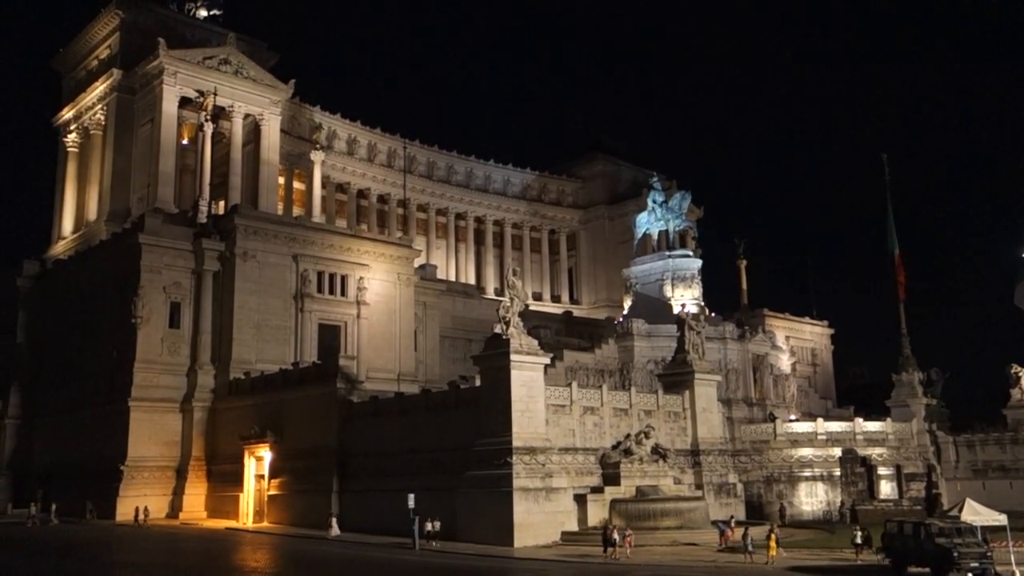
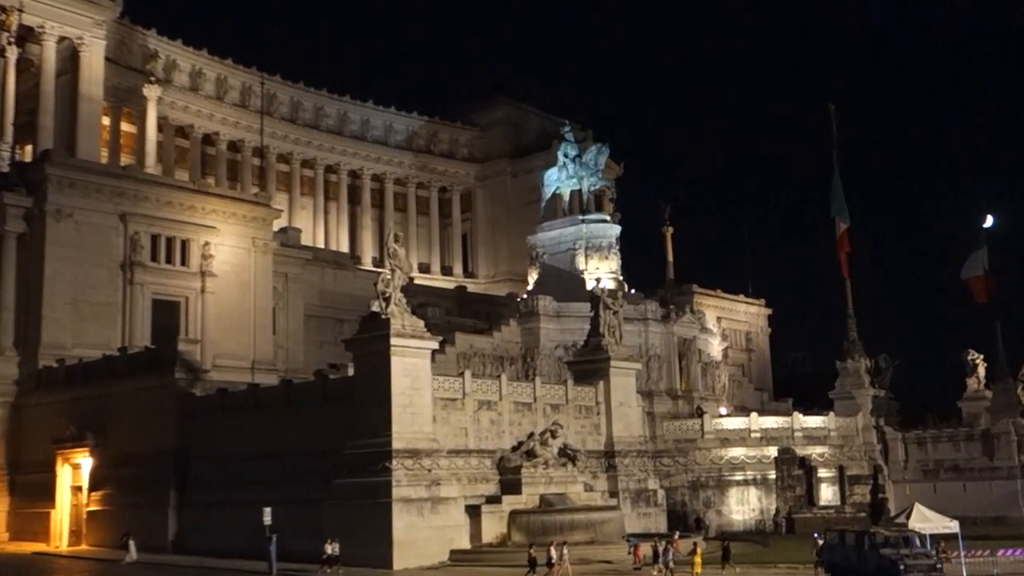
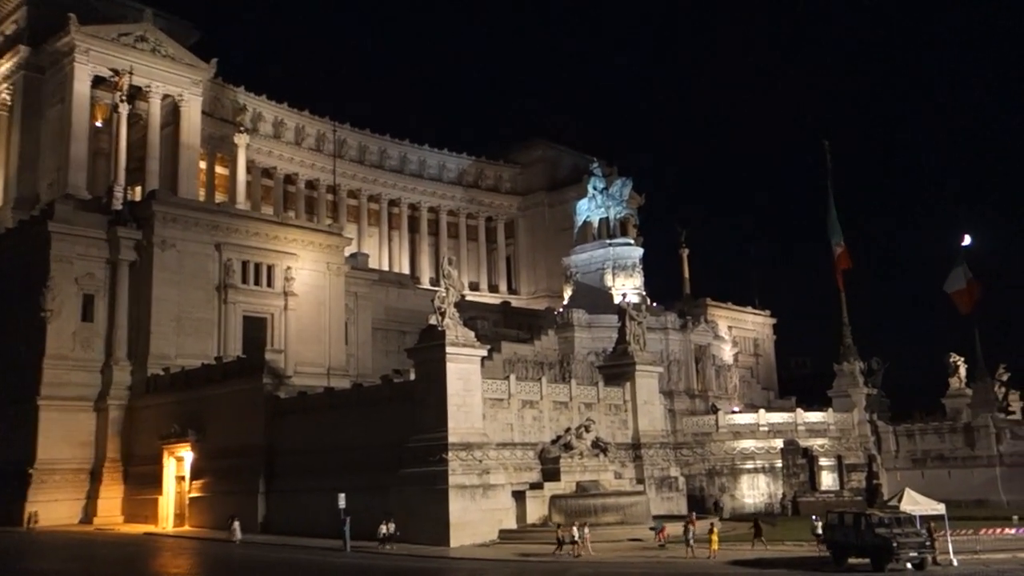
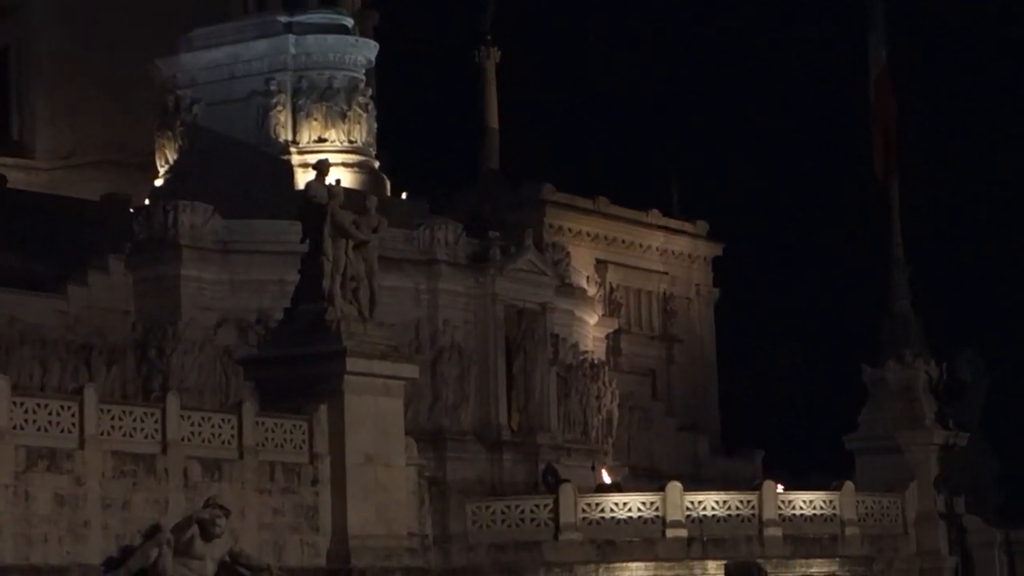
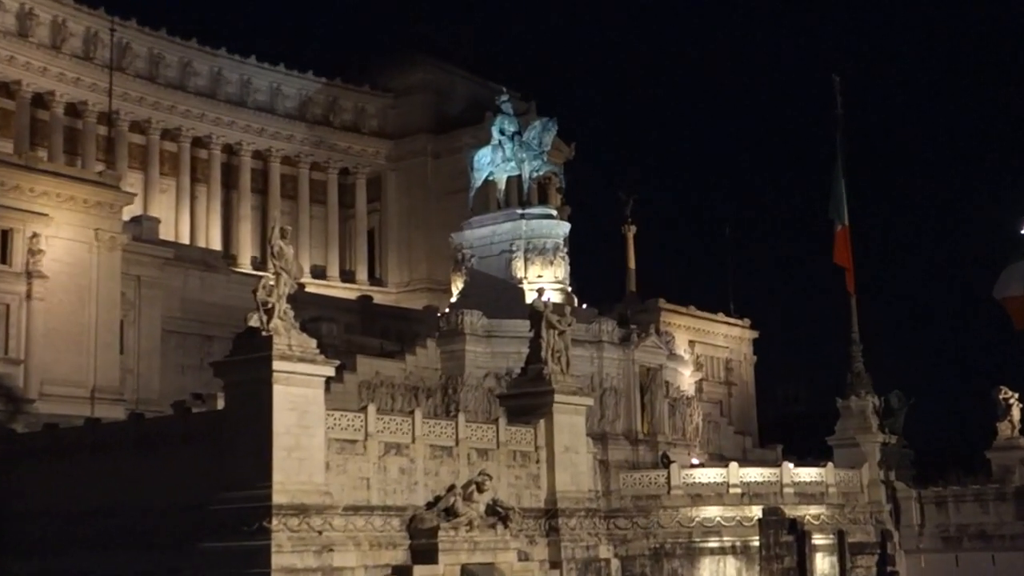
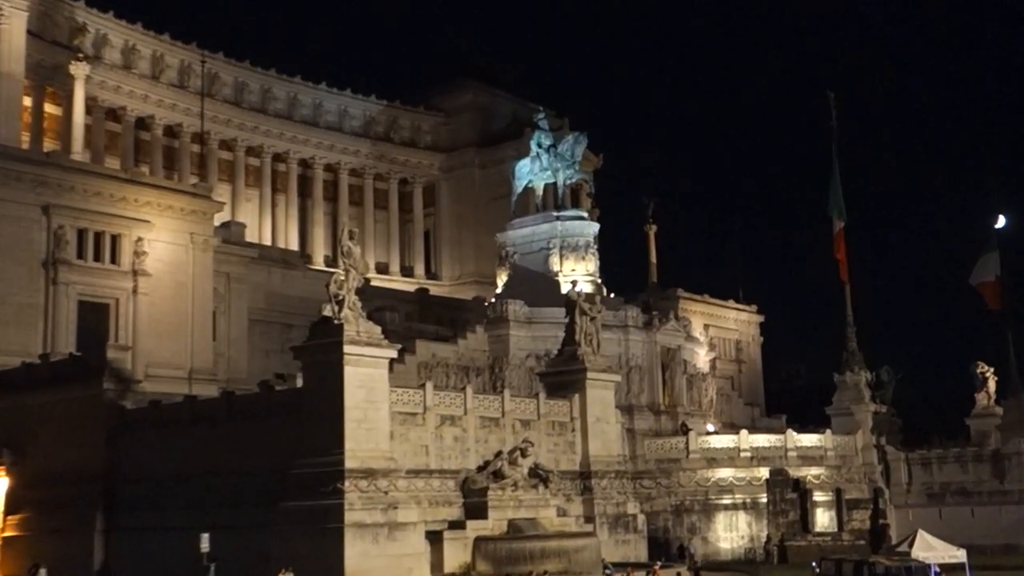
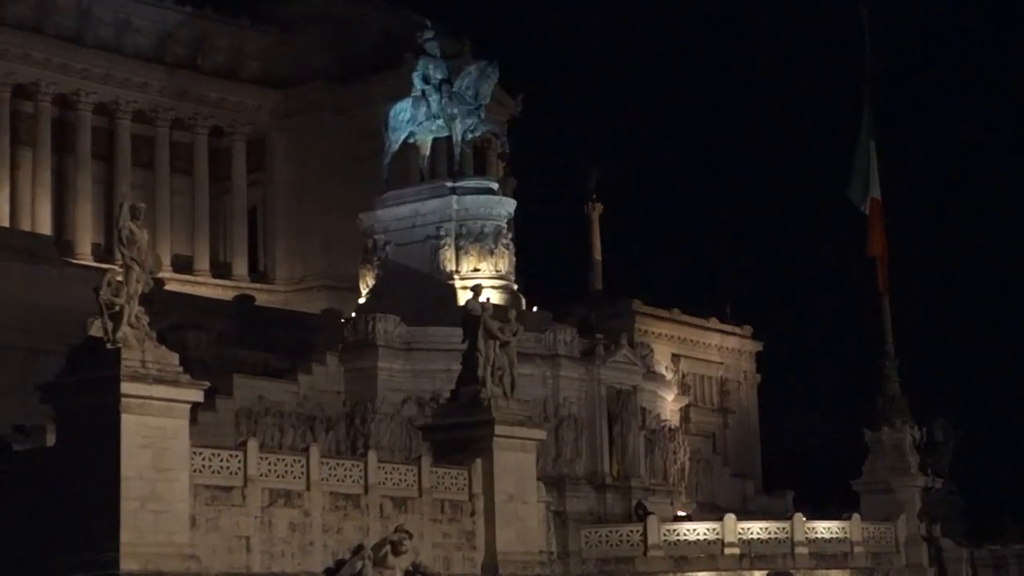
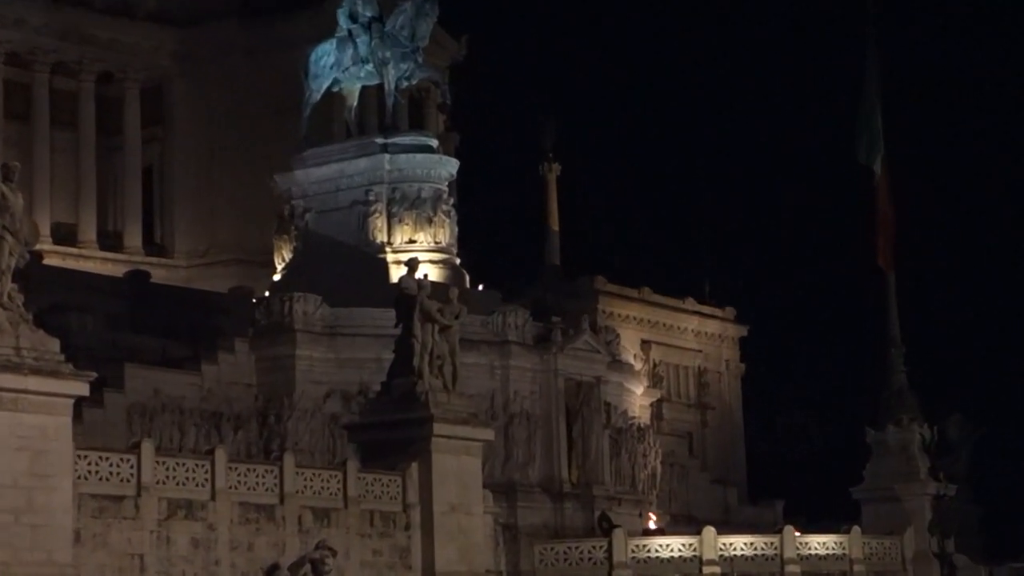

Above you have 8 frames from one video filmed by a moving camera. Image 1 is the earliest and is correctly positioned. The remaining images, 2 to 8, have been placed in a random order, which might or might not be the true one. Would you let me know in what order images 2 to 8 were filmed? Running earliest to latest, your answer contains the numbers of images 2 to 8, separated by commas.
3, 2, 6, 5, 7, 8, 4
